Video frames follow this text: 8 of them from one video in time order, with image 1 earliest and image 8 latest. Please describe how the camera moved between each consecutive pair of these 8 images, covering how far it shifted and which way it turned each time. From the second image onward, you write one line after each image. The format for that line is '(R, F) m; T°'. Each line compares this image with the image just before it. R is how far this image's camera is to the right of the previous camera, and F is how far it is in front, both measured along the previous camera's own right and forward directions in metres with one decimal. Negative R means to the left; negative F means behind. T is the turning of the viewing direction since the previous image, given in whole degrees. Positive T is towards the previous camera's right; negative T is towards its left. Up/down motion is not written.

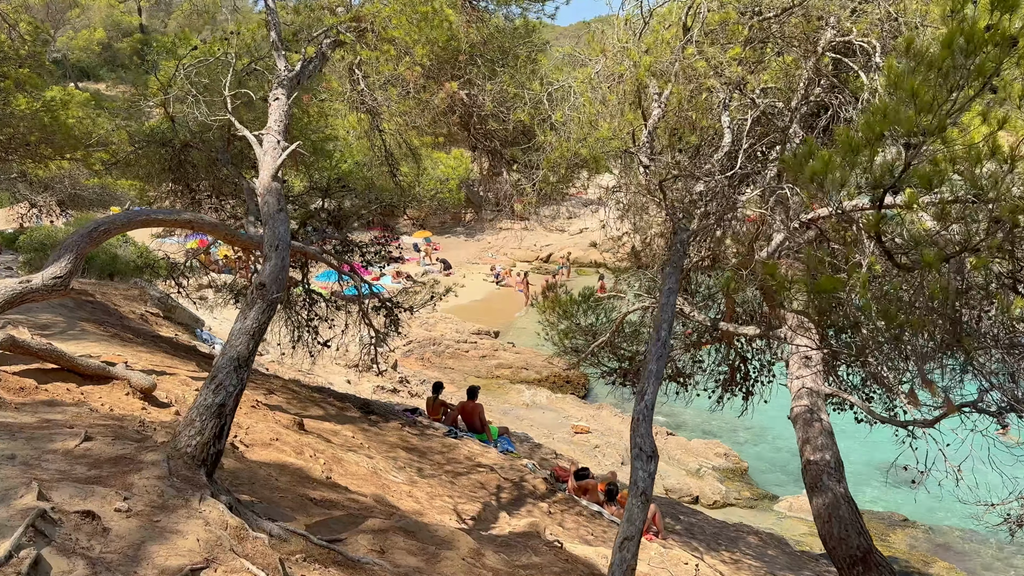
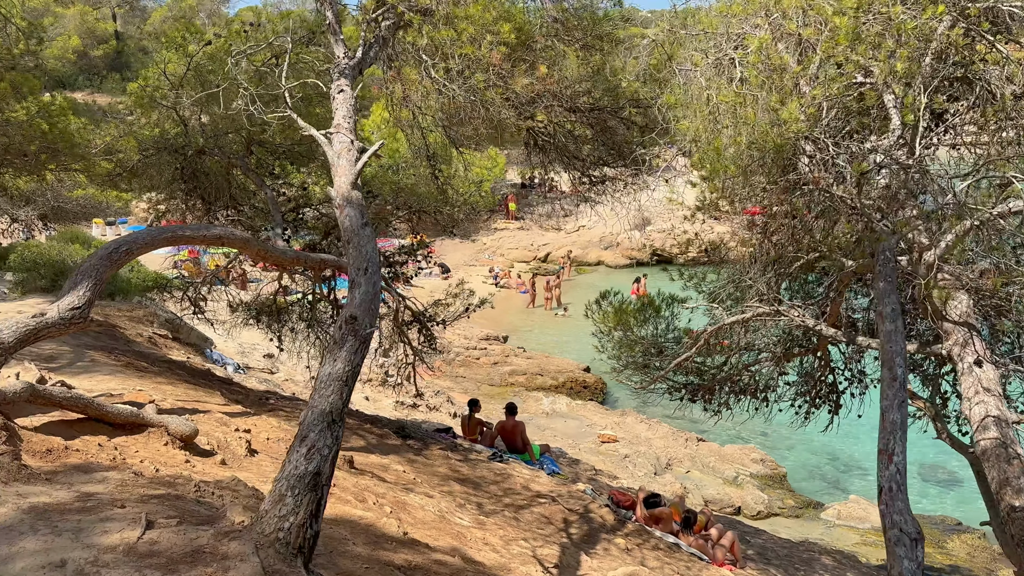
(-0.7, +0.8) m; +1°
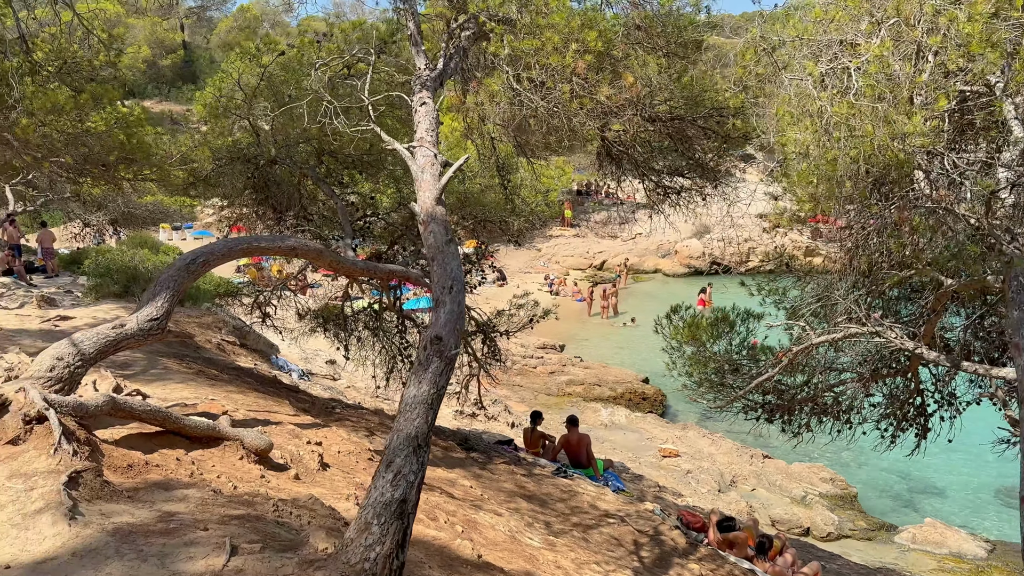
(-0.2, +0.2) m; -4°
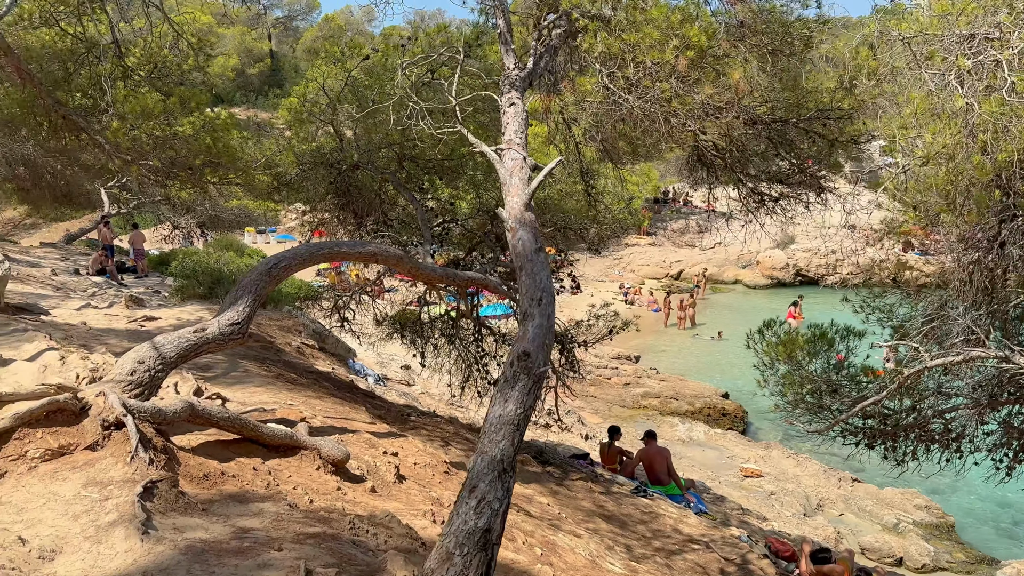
(-0.1, +0.2) m; -5°
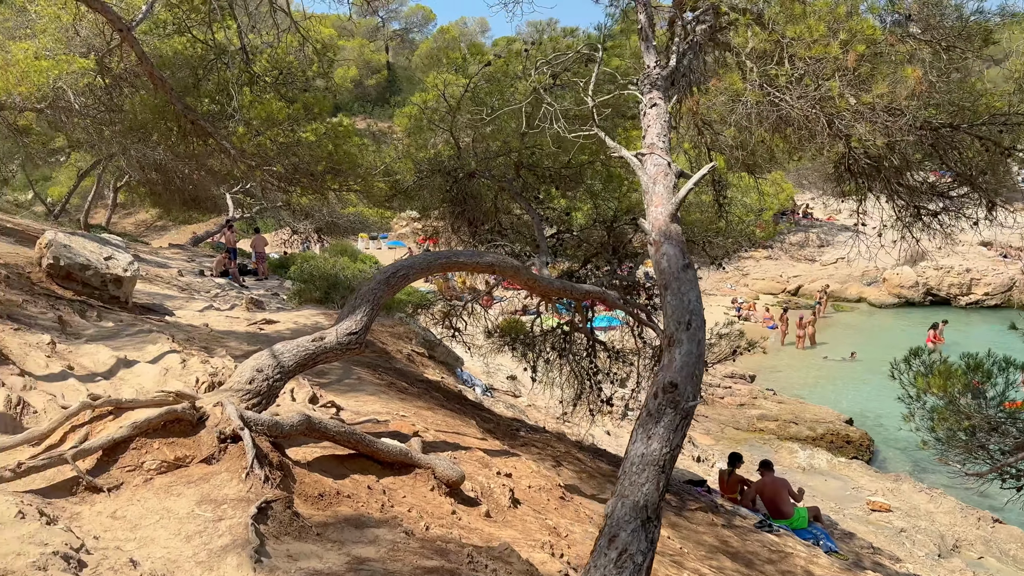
(-0.2, +0.3) m; -7°
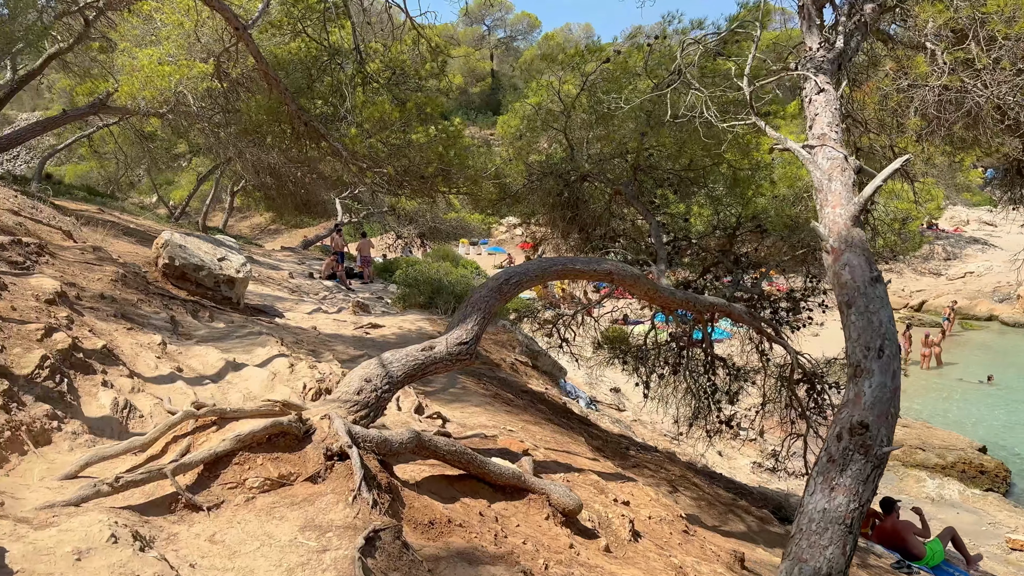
(-0.2, +0.4) m; -7°
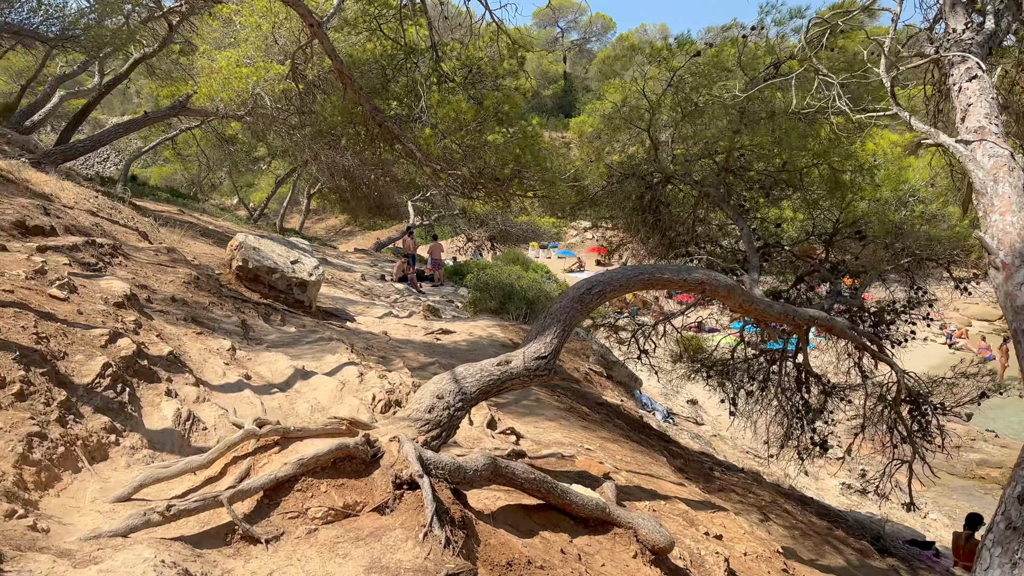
(-0.1, +0.4) m; -5°
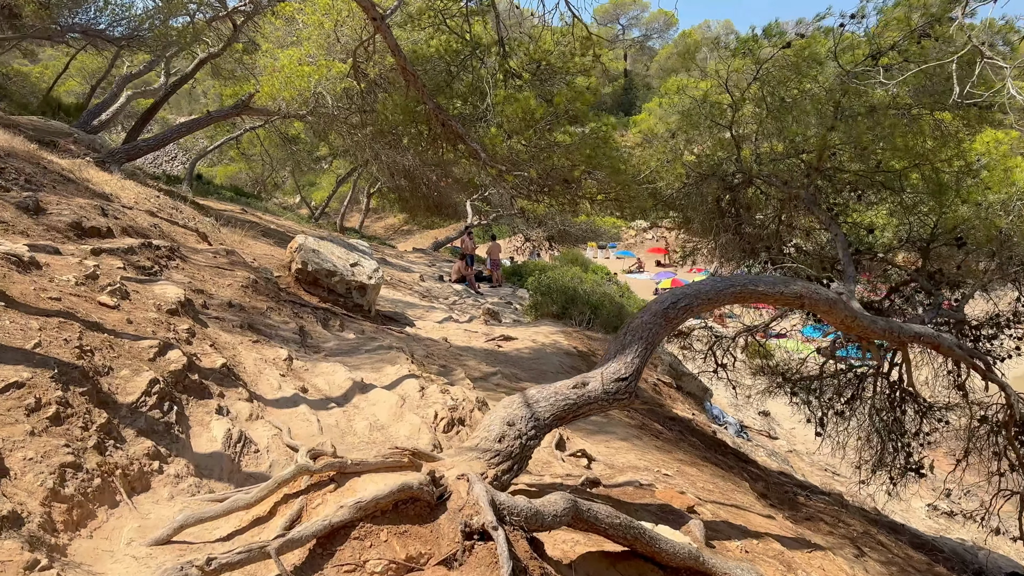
(-0.1, +0.4) m; -4°
